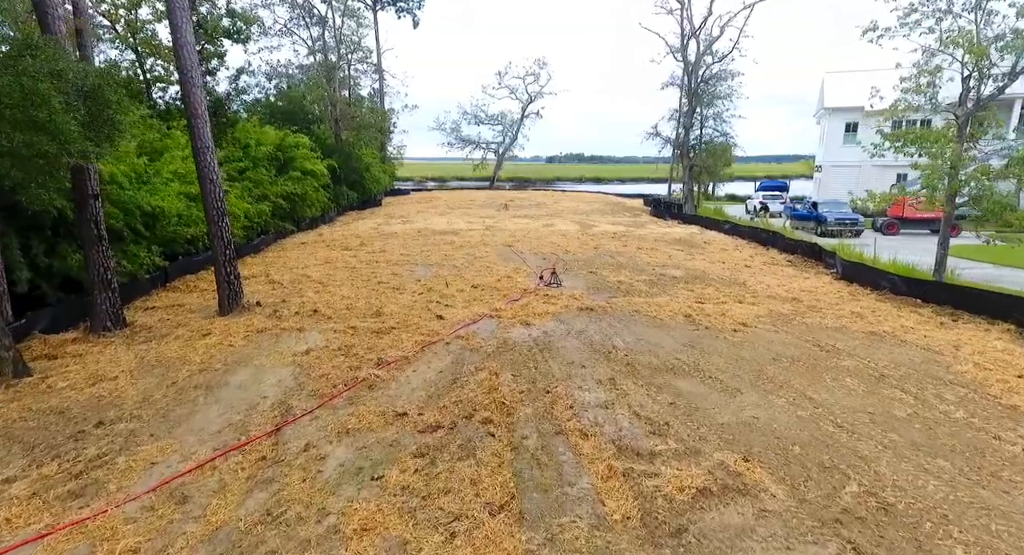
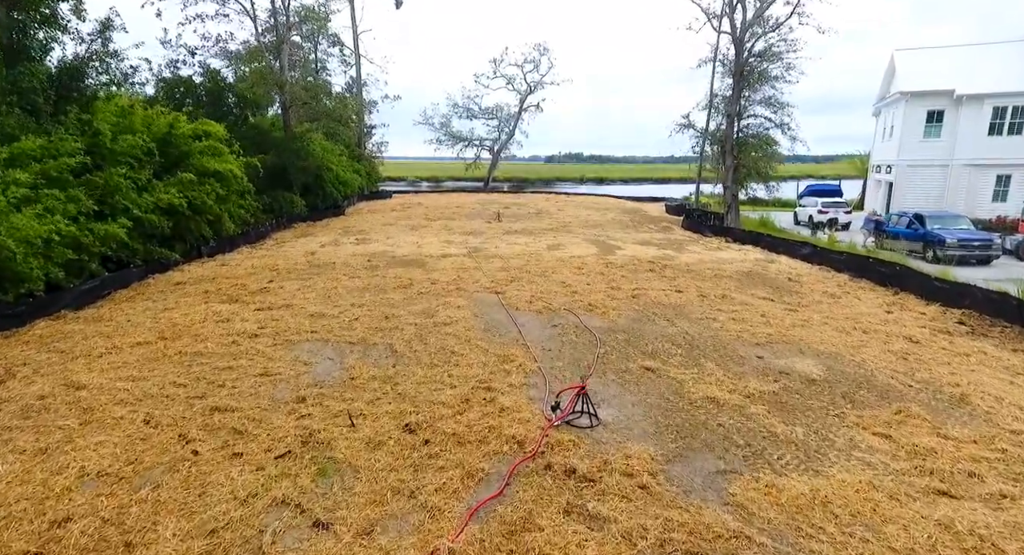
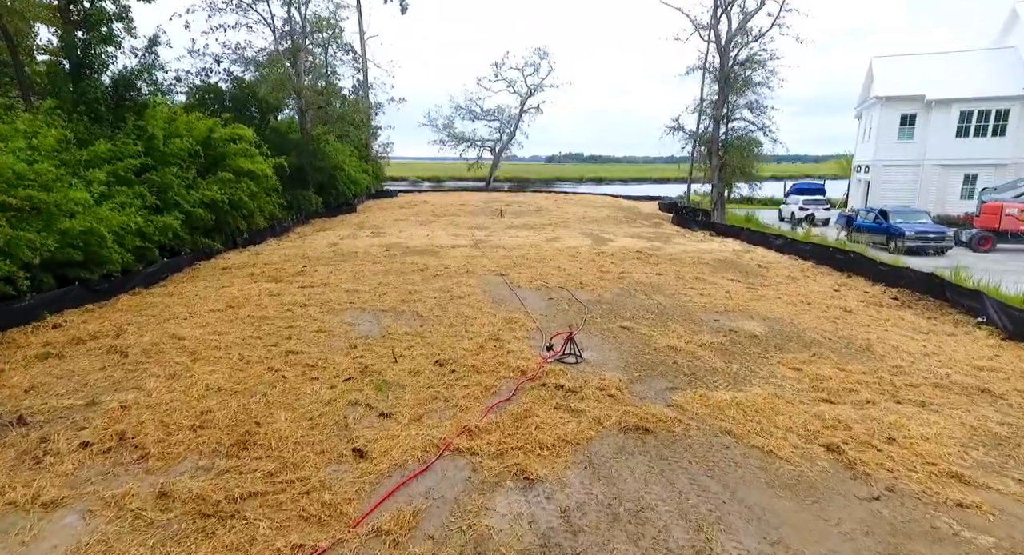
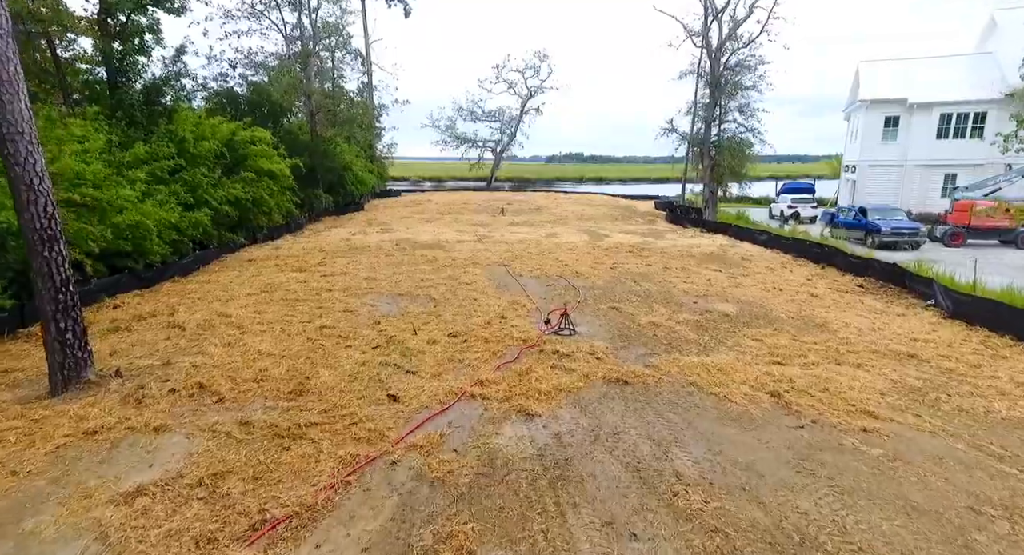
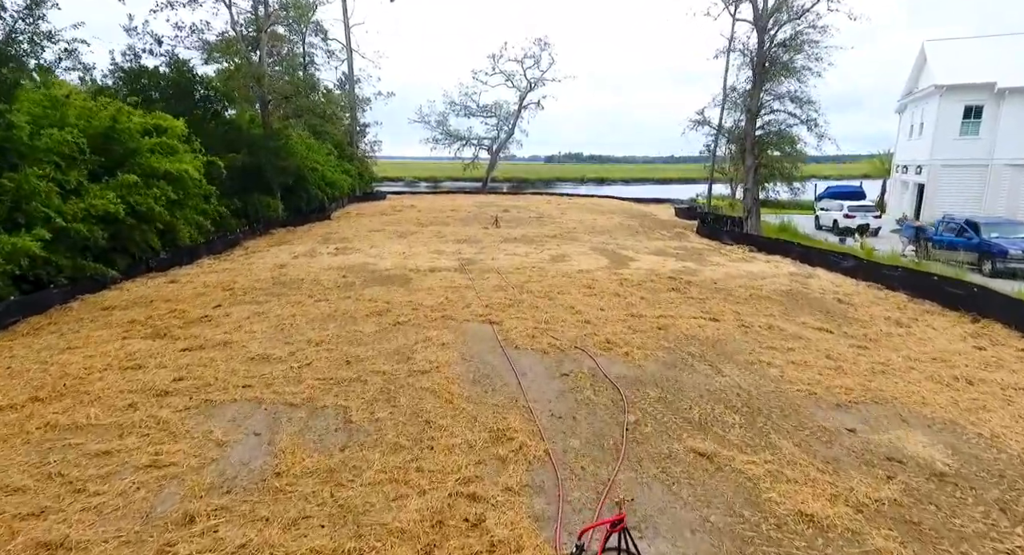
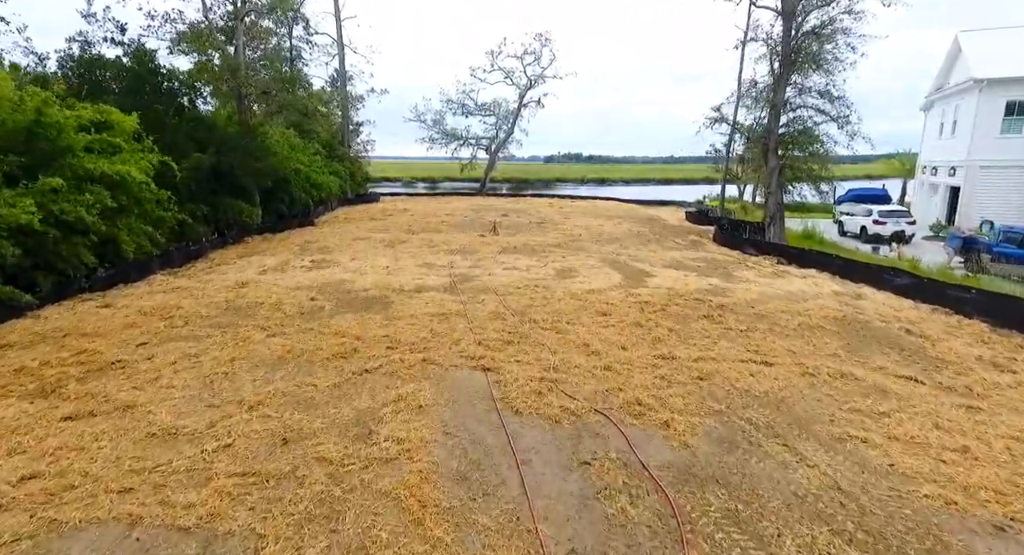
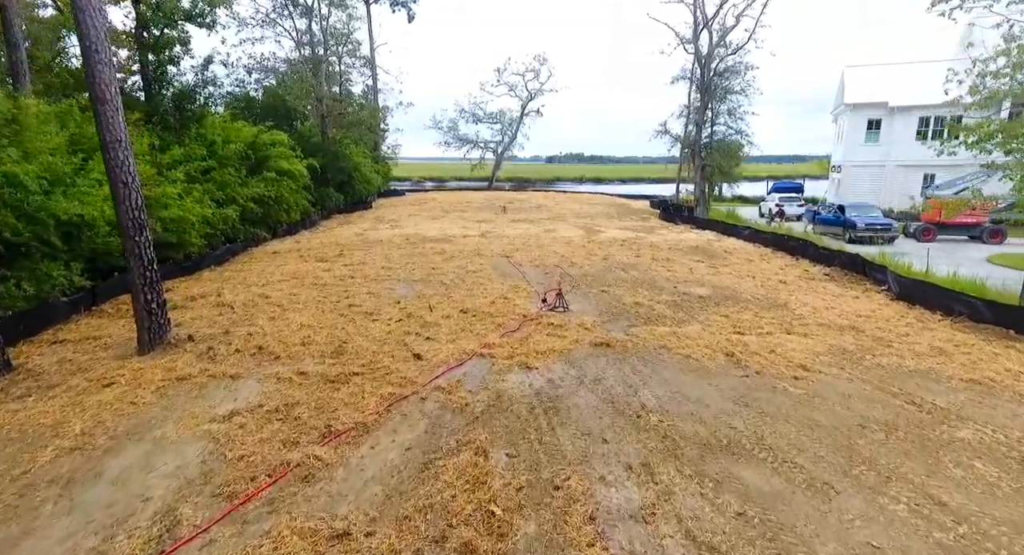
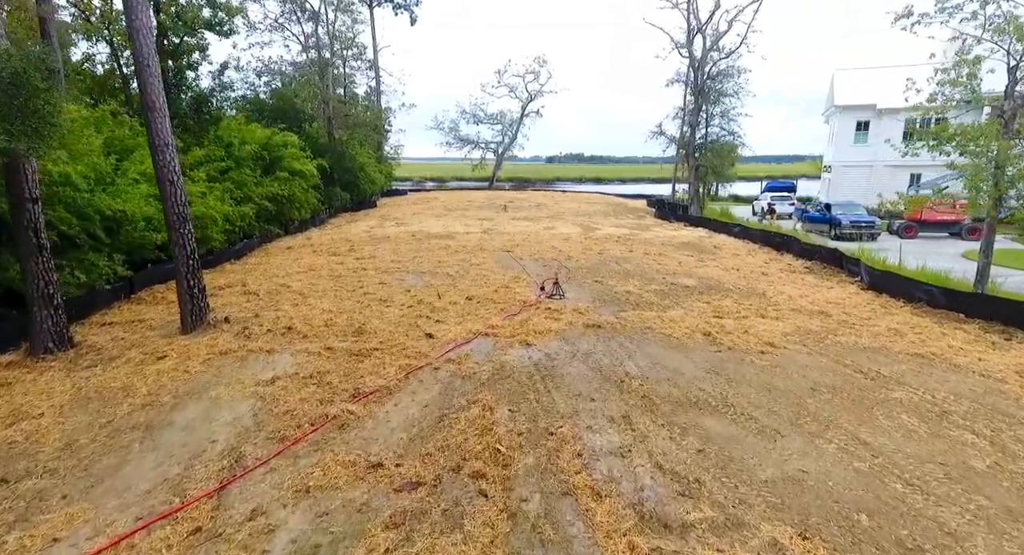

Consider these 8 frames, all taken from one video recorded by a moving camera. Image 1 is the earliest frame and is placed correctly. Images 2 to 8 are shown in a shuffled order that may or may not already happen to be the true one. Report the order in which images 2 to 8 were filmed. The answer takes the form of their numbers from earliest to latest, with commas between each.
8, 7, 4, 3, 2, 5, 6
